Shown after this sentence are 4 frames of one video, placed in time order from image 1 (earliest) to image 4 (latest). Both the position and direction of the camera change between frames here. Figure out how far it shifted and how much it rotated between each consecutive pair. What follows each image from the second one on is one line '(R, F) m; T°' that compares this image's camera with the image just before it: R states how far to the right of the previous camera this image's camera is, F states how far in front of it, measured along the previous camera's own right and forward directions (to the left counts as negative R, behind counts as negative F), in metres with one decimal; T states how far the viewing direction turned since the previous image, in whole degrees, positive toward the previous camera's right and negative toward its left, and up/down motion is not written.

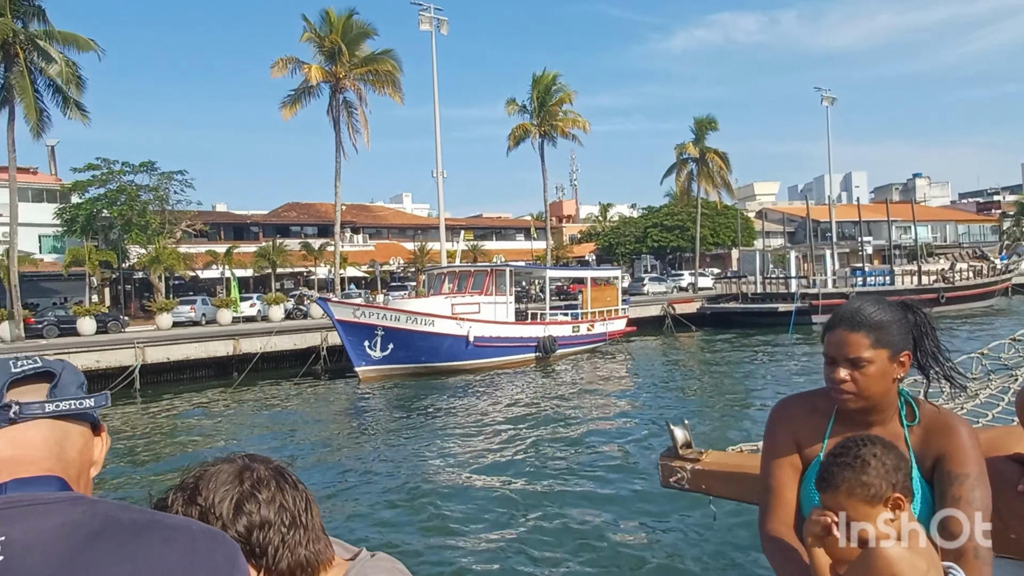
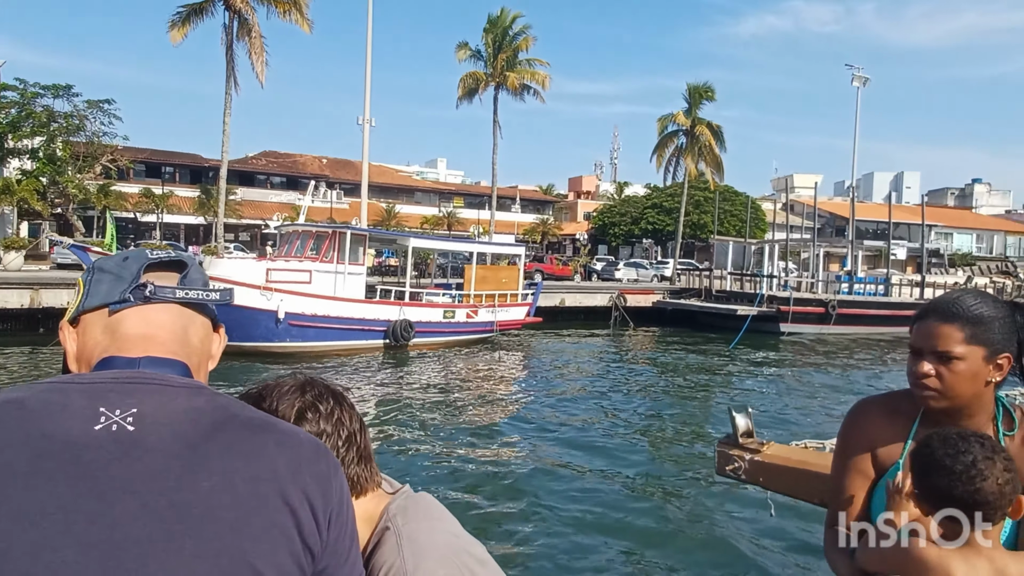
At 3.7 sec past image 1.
(-0.3, -0.2) m; -2°
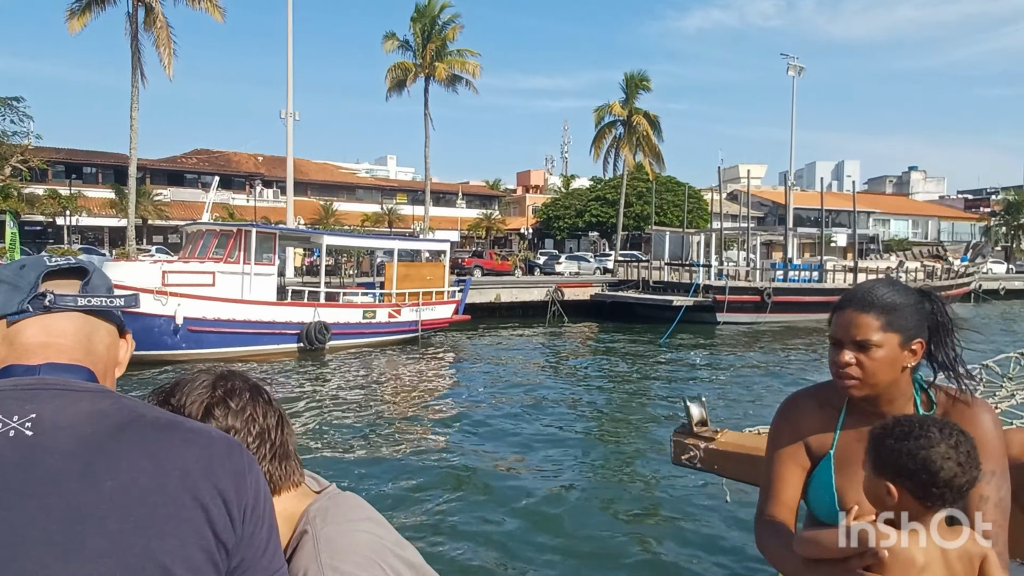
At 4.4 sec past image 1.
(+0.3, +0.2) m; +4°
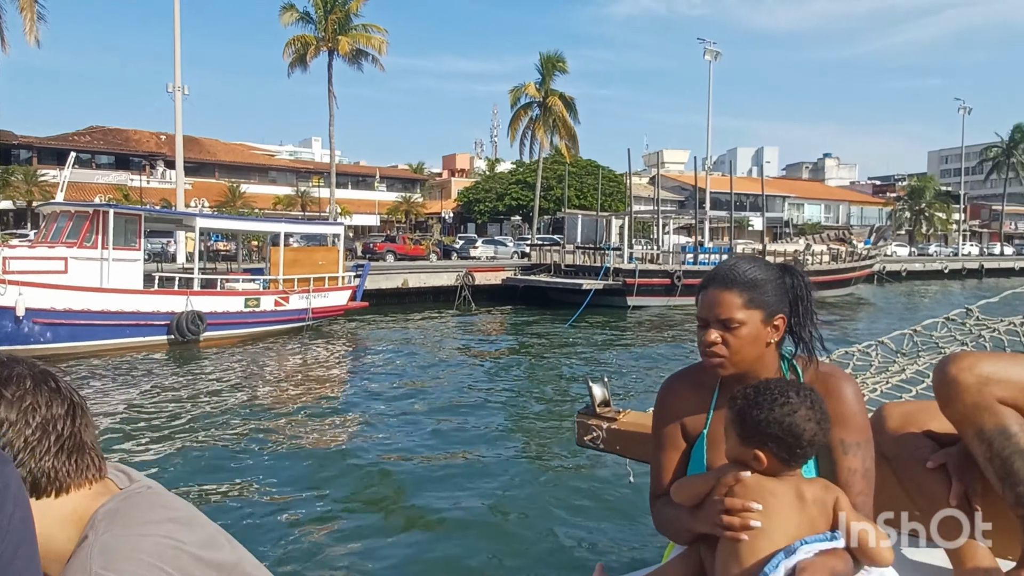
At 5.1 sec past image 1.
(+0.3, +0.3) m; +5°
